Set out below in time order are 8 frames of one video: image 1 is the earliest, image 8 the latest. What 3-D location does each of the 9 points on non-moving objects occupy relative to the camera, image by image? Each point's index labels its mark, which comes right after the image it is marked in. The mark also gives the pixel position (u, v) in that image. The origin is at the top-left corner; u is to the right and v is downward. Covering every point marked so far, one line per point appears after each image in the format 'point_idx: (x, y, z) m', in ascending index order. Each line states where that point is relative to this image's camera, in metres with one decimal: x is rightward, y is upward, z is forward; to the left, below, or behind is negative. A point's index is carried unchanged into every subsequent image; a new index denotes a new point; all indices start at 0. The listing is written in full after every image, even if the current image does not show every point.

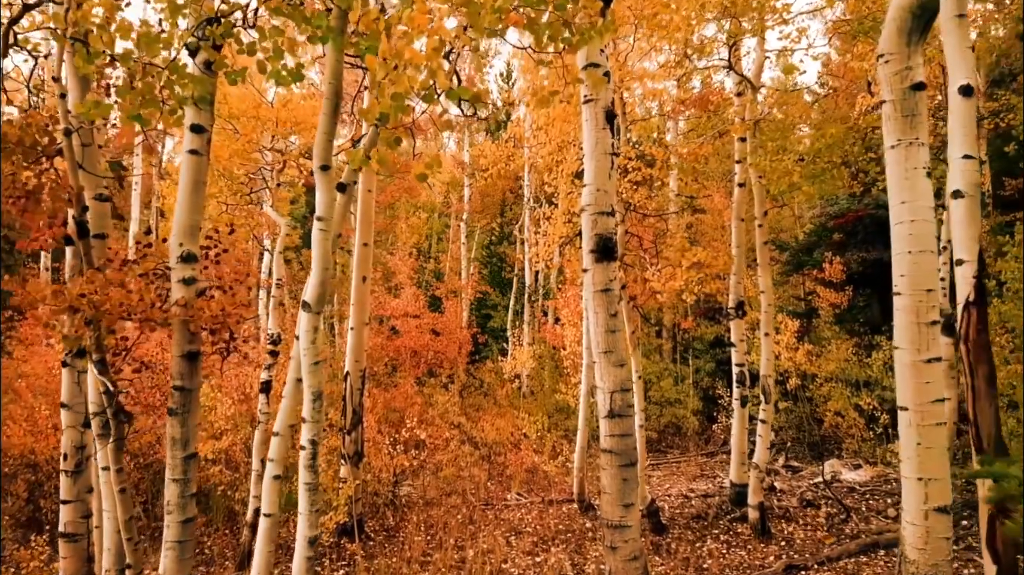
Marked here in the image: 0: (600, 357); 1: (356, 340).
0: (+0.9, -0.7, +5.6) m
1: (-2.4, -0.8, +9.0) m
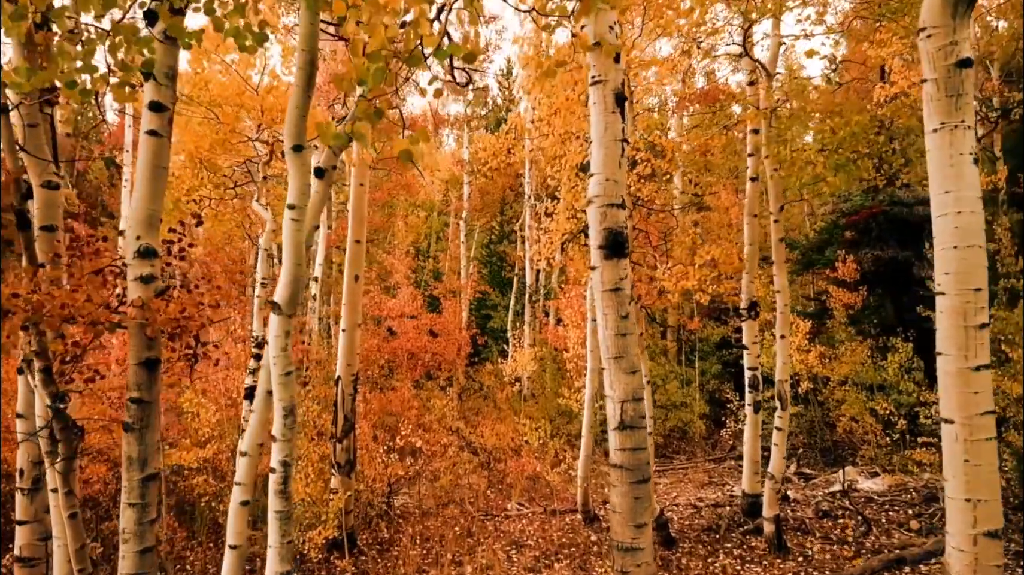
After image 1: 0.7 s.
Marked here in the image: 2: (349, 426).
0: (+0.9, -0.7, +5.1) m
1: (-2.4, -0.8, +8.5) m
2: (-2.4, -2.0, +8.4) m
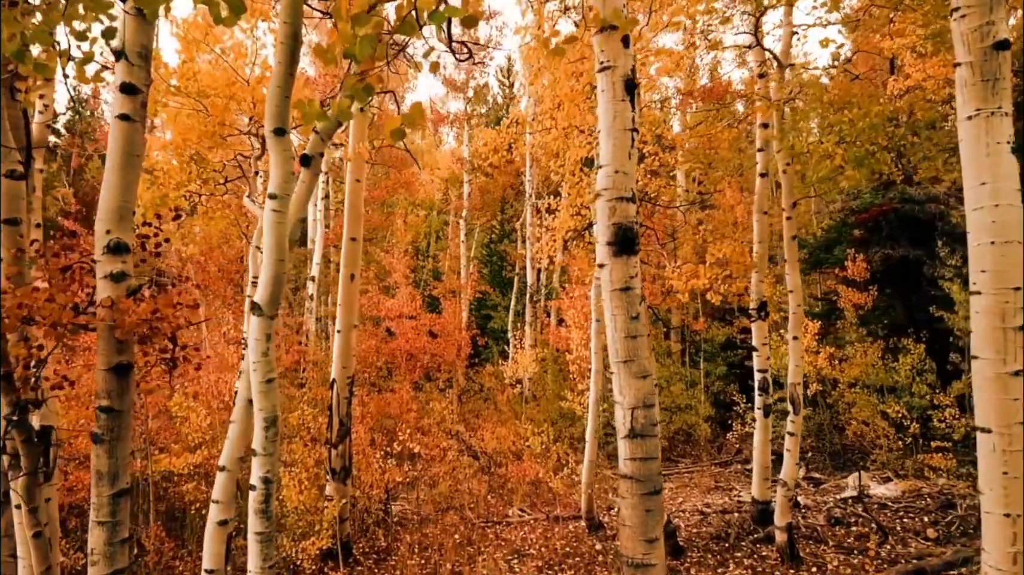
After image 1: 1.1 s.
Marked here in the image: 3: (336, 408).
0: (+0.9, -0.7, +4.8) m
1: (-2.4, -0.8, +8.2) m
2: (-2.4, -2.0, +8.1) m
3: (-2.5, -1.7, +8.1) m
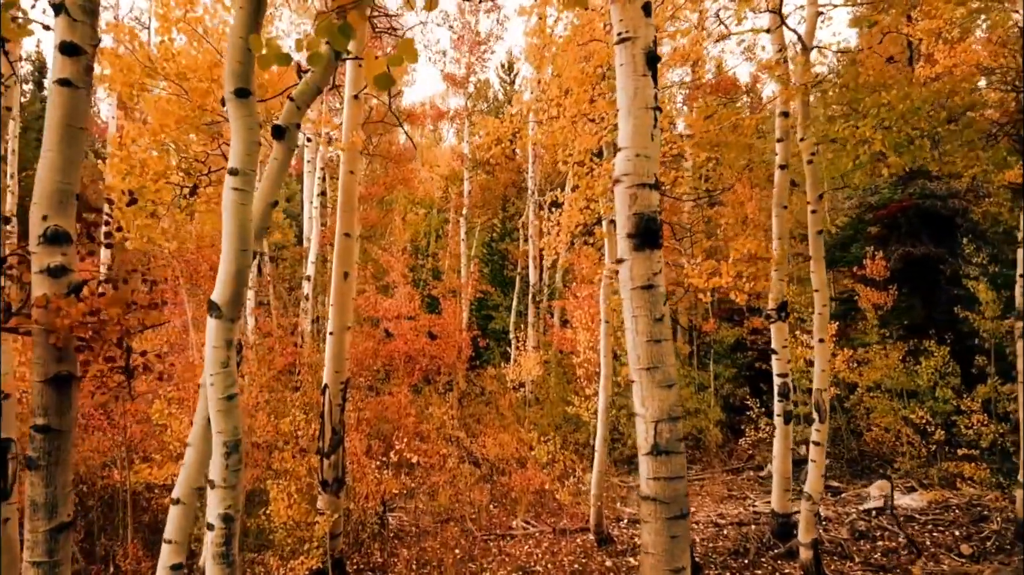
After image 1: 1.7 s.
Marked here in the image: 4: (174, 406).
0: (+0.9, -0.6, +4.2) m
1: (-2.3, -0.8, +7.7) m
2: (-2.3, -2.0, +7.6) m
3: (-2.4, -1.7, +7.6) m
4: (-4.9, -1.7, +8.4) m
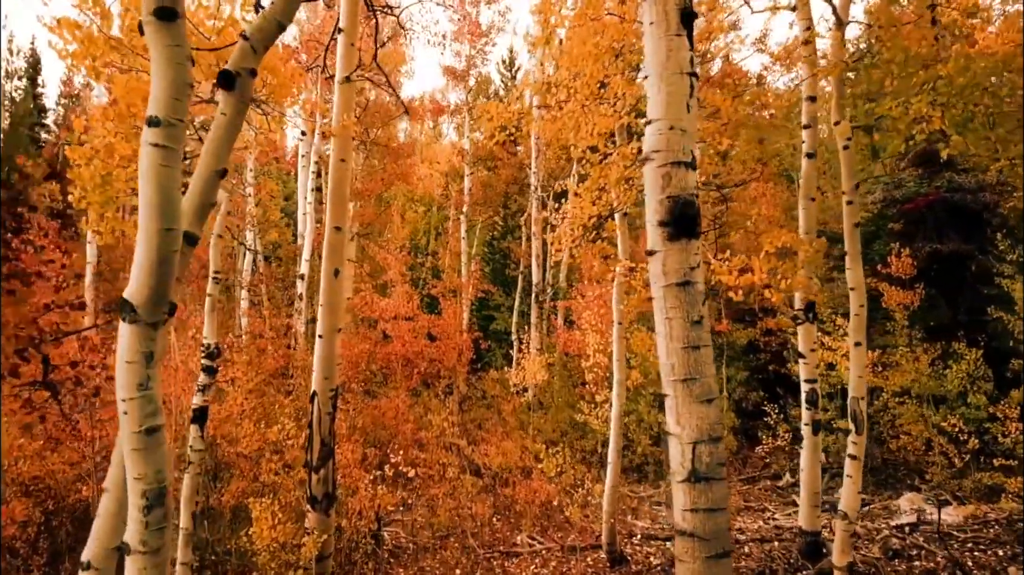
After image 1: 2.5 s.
0: (+1.0, -0.6, +3.6) m
1: (-2.3, -0.8, +7.0) m
2: (-2.2, -2.0, +7.0) m
3: (-2.4, -1.7, +7.0) m
4: (-4.9, -1.7, +7.7) m
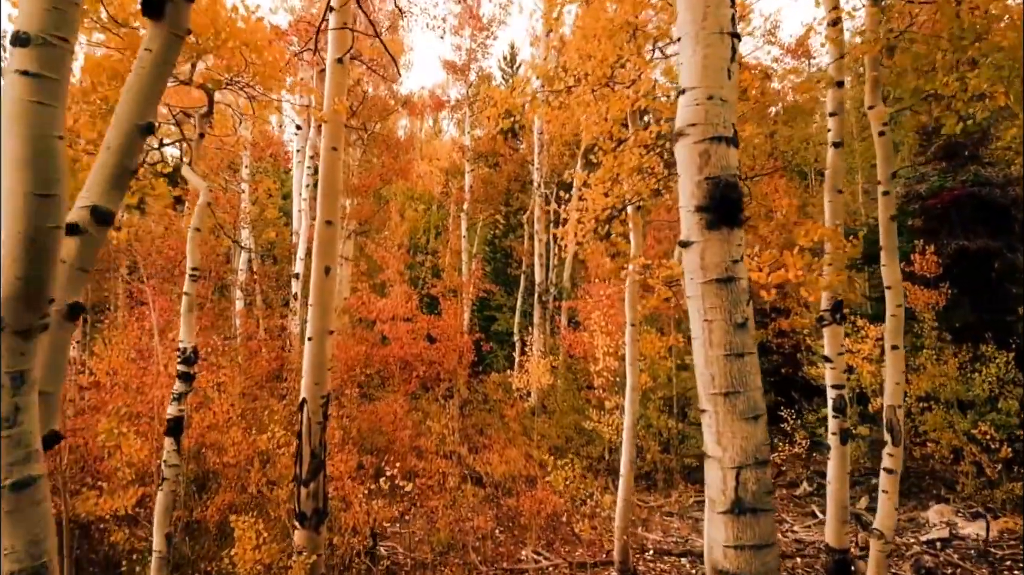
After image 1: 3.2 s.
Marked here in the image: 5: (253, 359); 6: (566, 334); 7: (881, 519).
0: (+1.1, -0.6, +3.0) m
1: (-2.2, -0.8, +6.5) m
2: (-2.2, -2.0, +6.4) m
3: (-2.3, -1.7, +6.4) m
4: (-4.8, -1.7, +7.2) m
5: (-5.2, -1.4, +11.6) m
6: (+1.3, -1.1, +13.7) m
7: (+3.9, -2.5, +6.1) m
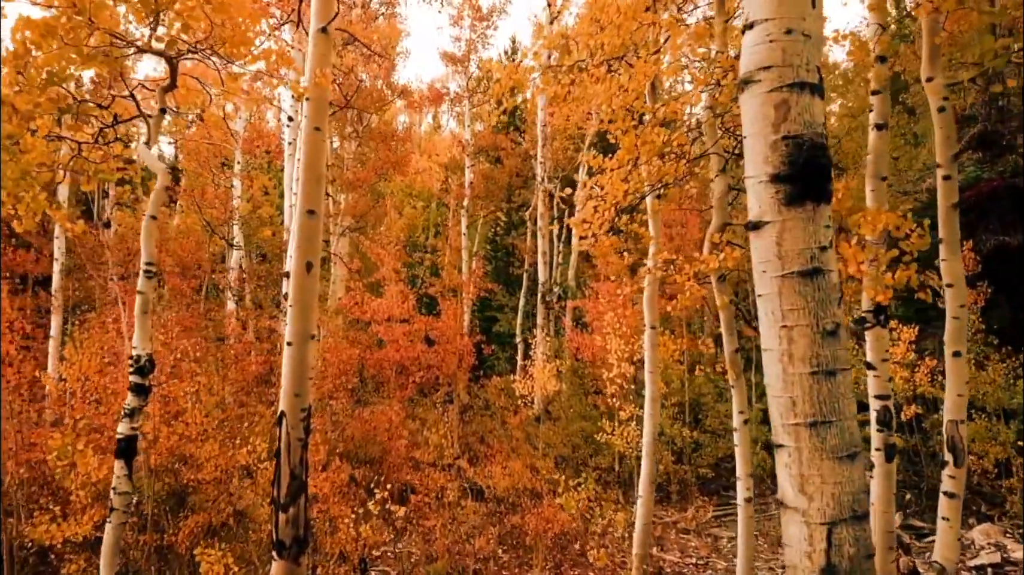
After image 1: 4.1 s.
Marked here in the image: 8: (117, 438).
0: (+1.1, -0.6, +2.3) m
1: (-2.1, -0.7, +5.7) m
2: (-2.1, -2.0, +5.7) m
3: (-2.2, -1.6, +5.7) m
4: (-4.7, -1.7, +6.4) m
5: (-5.2, -1.4, +10.9) m
6: (+1.4, -1.1, +12.9) m
7: (+4.0, -2.4, +5.3) m
8: (-3.1, -1.2, +4.6) m
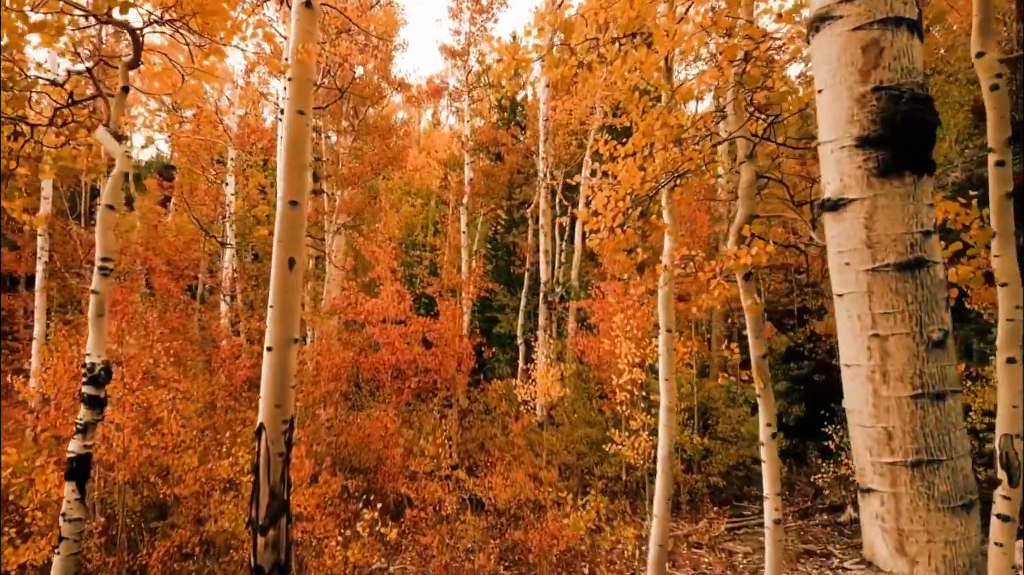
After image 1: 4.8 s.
0: (+1.2, -0.6, +1.7) m
1: (-2.1, -0.7, +5.2) m
2: (-2.1, -2.0, +5.1) m
3: (-2.2, -1.6, +5.1) m
4: (-4.7, -1.7, +5.9) m
5: (-5.1, -1.4, +10.3) m
6: (+1.4, -1.1, +12.4) m
7: (+4.0, -2.4, +4.8) m
8: (-3.1, -1.2, +4.1) m
